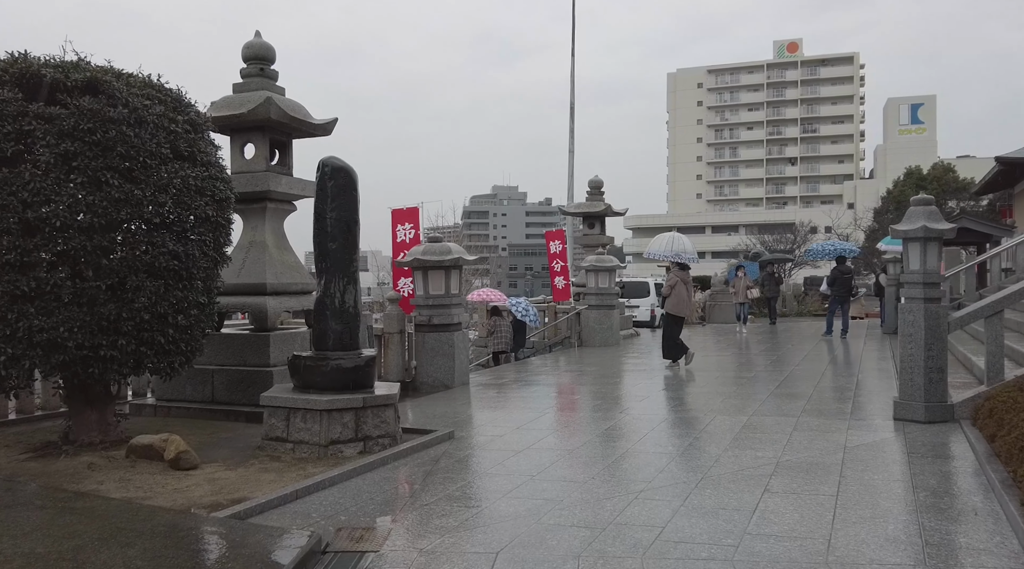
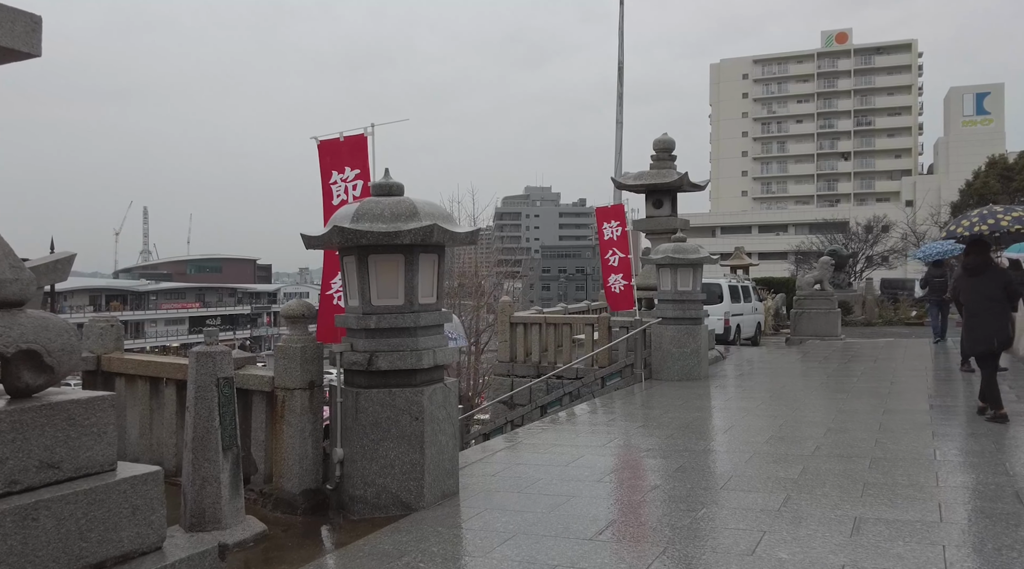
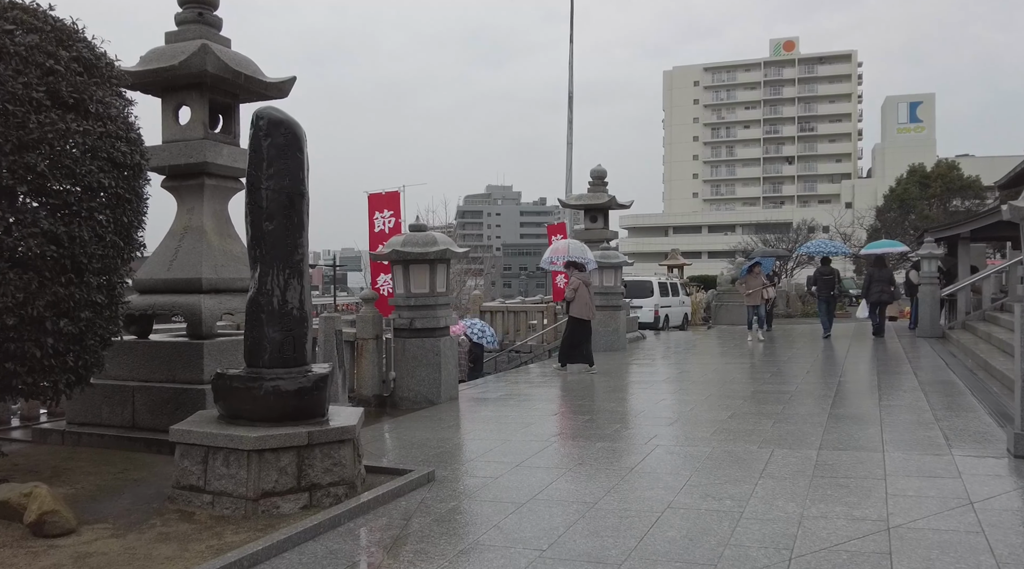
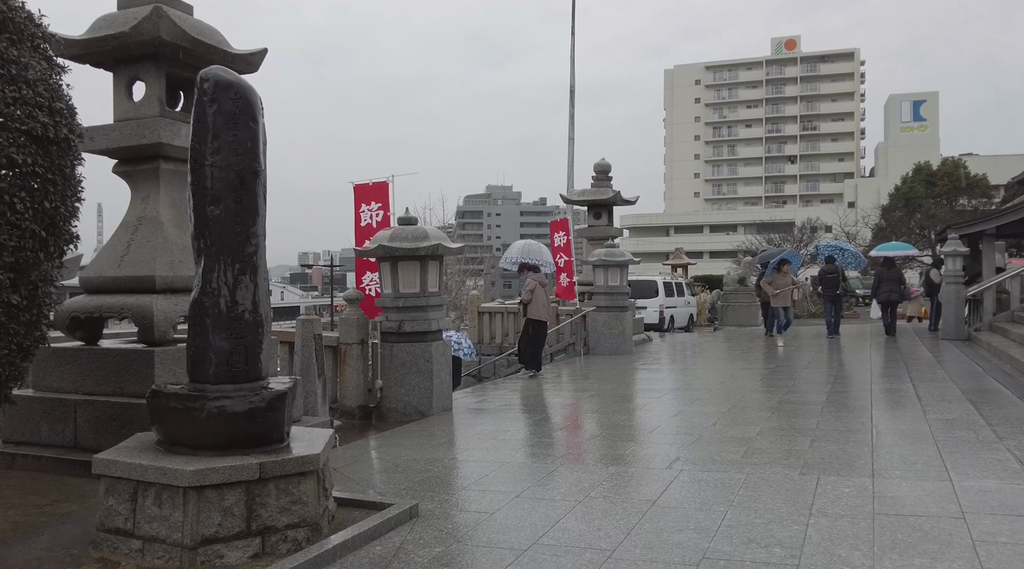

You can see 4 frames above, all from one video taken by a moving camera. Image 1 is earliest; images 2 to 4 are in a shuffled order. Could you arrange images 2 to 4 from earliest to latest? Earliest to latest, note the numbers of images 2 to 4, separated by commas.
3, 4, 2
